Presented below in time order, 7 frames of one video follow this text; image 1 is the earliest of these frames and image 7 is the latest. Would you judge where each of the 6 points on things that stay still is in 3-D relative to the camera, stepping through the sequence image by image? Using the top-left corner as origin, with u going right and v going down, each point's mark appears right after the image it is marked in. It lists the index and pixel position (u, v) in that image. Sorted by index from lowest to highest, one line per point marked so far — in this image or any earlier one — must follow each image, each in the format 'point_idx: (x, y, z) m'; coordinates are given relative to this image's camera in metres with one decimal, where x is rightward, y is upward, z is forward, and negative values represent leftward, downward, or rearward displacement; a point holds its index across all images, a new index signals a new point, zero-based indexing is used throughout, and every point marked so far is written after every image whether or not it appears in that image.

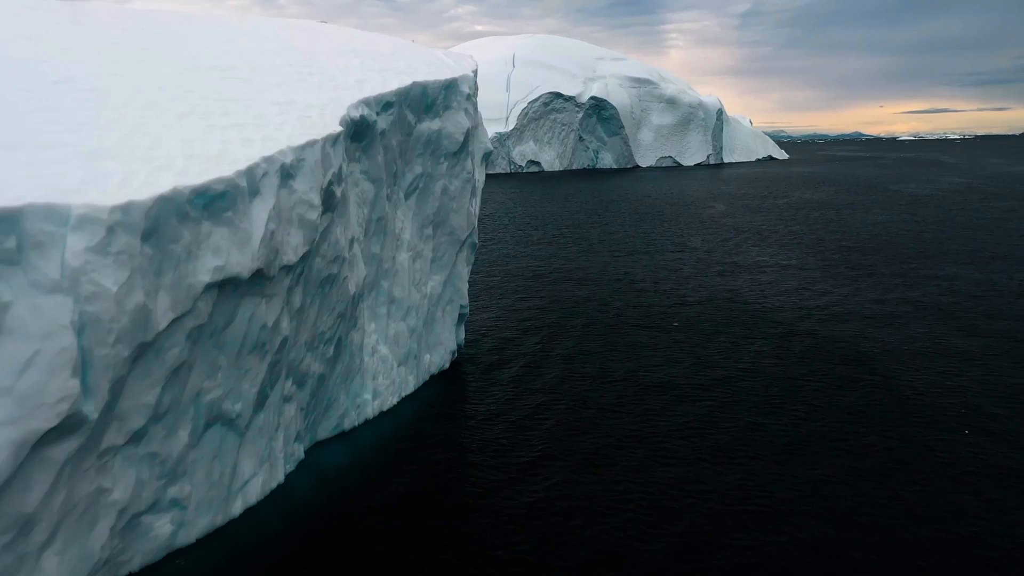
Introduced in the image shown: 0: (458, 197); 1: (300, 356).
0: (-2.6, +4.2, +18.7) m
1: (-6.7, -2.1, +12.6) m
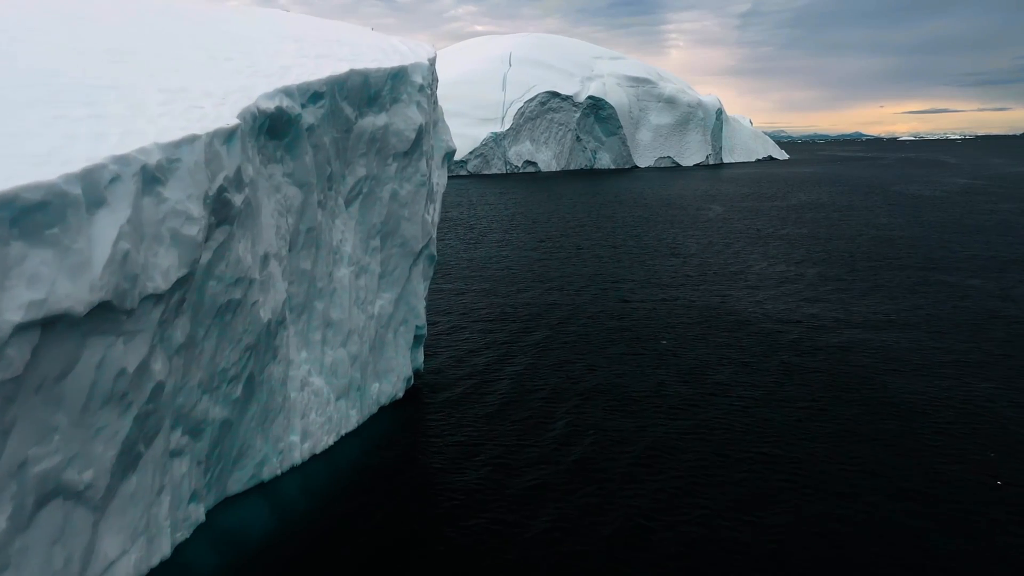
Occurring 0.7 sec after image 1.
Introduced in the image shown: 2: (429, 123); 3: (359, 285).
0: (-4.2, +3.5, +16.4) m
1: (-8.3, -2.9, +10.3) m
2: (-3.6, +6.9, +16.9) m
3: (-5.9, +0.1, +15.4) m
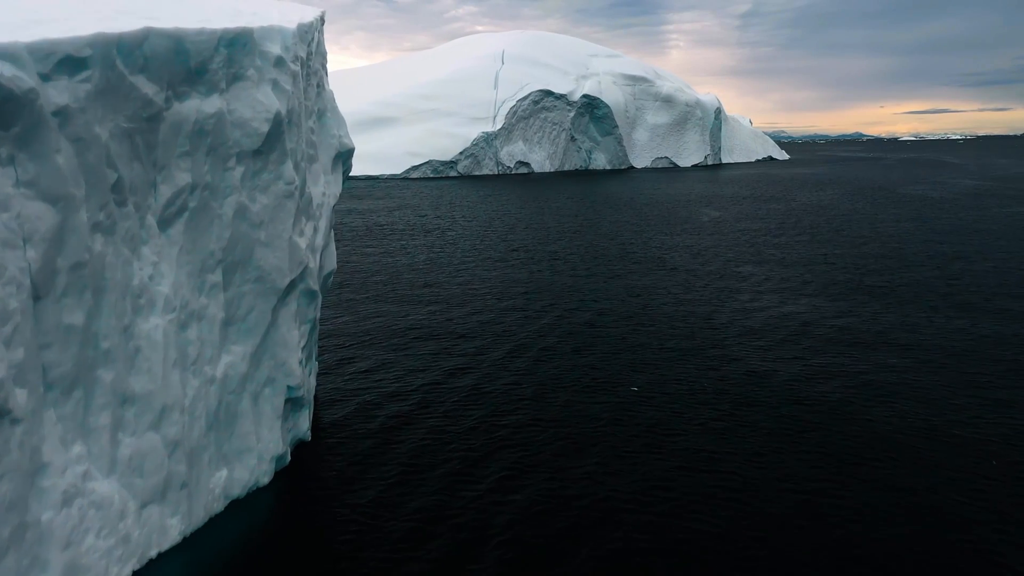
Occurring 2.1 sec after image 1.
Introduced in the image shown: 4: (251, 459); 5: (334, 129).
0: (-7.1, +2.0, +11.9) m
1: (-11.3, -4.4, +5.8) m
2: (-6.5, +5.5, +12.4) m
3: (-8.9, -1.3, +10.9) m
4: (-8.0, -5.3, +12.4) m
5: (-6.3, +5.6, +14.1) m
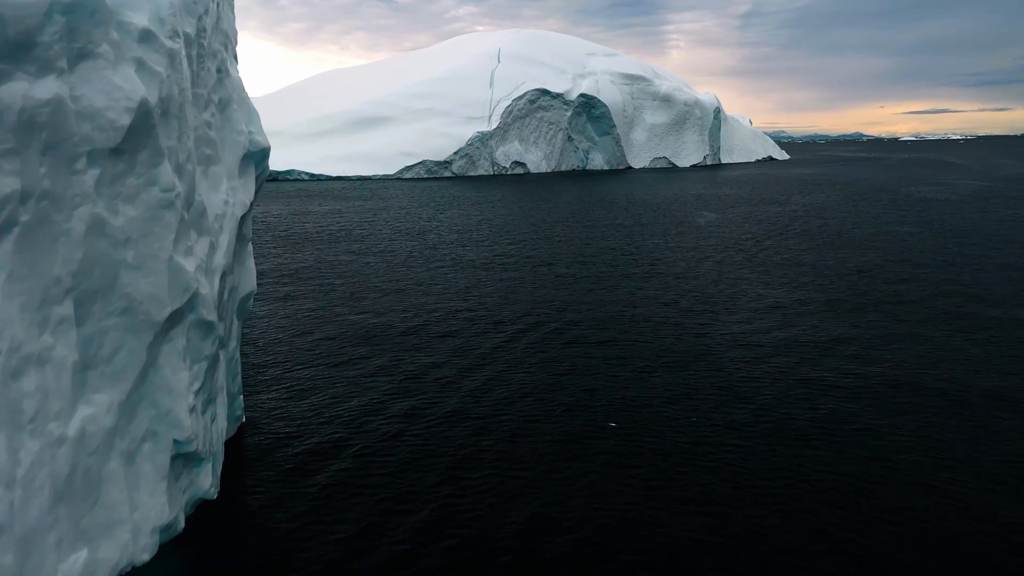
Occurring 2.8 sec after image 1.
0: (-8.7, +1.2, +9.4) m
1: (-12.8, -5.2, +3.3) m
2: (-8.1, +4.7, +9.9) m
3: (-10.4, -2.1, +8.4) m
4: (-9.6, -6.1, +10.0) m
5: (-7.8, +4.8, +11.7) m
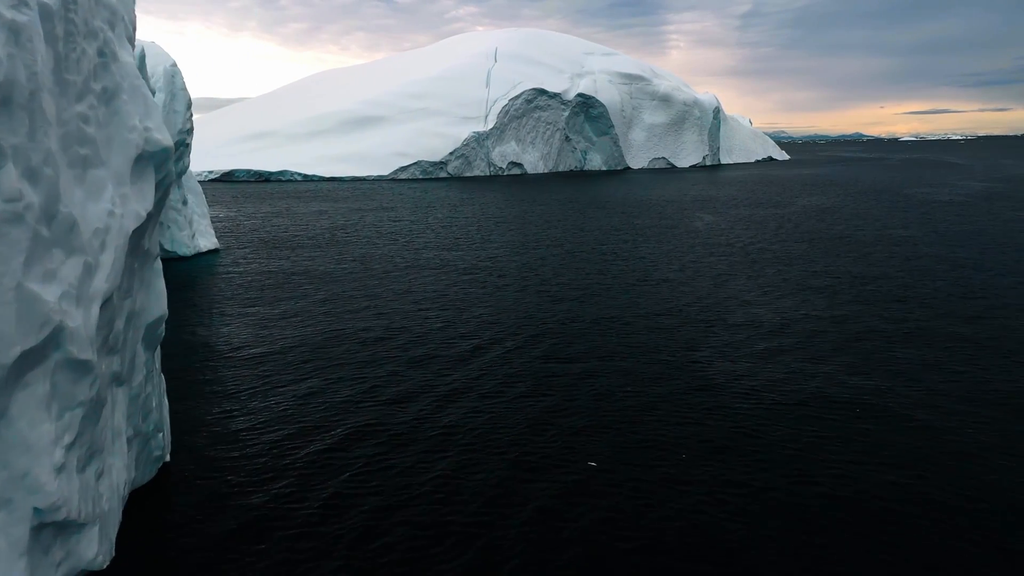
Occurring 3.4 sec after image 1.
0: (-9.9, +0.5, +7.5) m
1: (-14.1, -5.8, +1.3) m
2: (-9.3, +4.0, +8.0) m
3: (-11.7, -2.8, +6.4) m
4: (-10.9, -6.7, +8.0) m
5: (-9.1, +4.1, +9.7) m
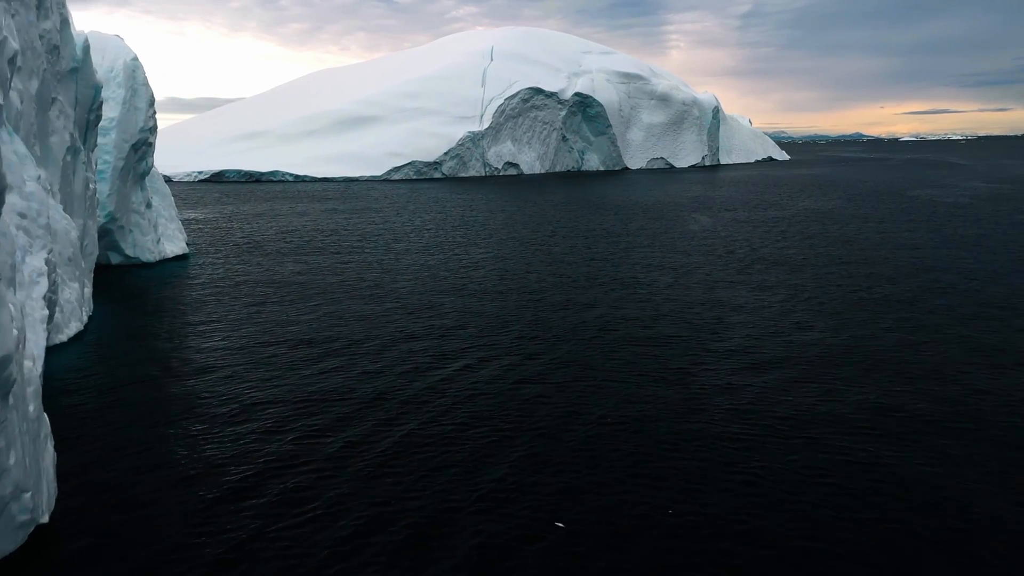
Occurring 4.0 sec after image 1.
0: (-11.4, -0.2, +5.2) m
1: (-15.5, -6.5, -1.0) m
2: (-10.8, +3.3, +5.7) m
3: (-13.1, -3.5, +4.1) m
4: (-12.3, -7.5, +5.7) m
5: (-10.5, +3.4, +7.4) m
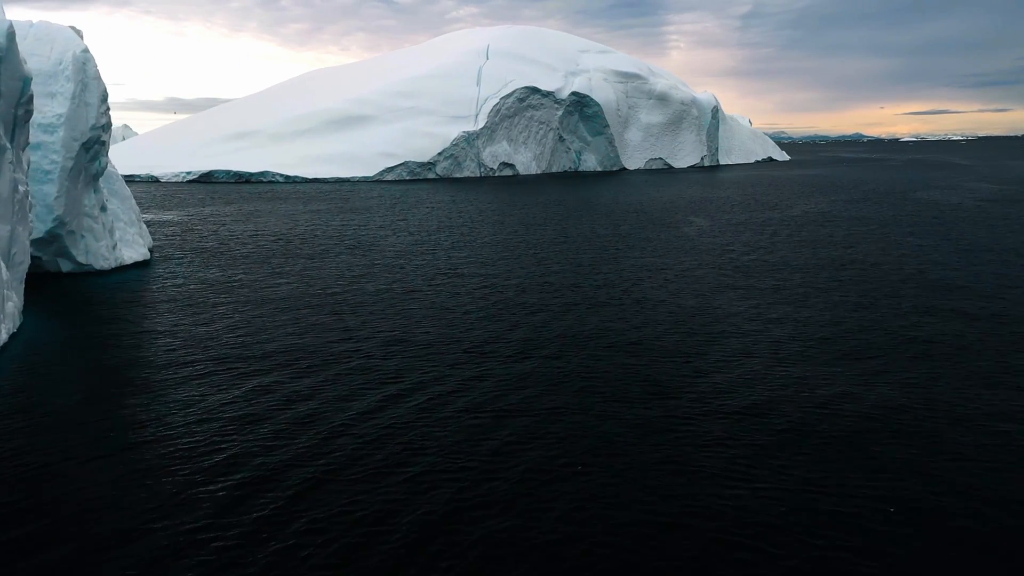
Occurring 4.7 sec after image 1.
0: (-13.2, -0.9, +2.7) m
1: (-17.3, -7.3, -3.4) m
2: (-12.6, +2.5, +3.2) m
3: (-14.9, -4.3, +1.7) m
4: (-14.1, -8.2, +3.3) m
5: (-12.3, +2.7, +5.0) m
